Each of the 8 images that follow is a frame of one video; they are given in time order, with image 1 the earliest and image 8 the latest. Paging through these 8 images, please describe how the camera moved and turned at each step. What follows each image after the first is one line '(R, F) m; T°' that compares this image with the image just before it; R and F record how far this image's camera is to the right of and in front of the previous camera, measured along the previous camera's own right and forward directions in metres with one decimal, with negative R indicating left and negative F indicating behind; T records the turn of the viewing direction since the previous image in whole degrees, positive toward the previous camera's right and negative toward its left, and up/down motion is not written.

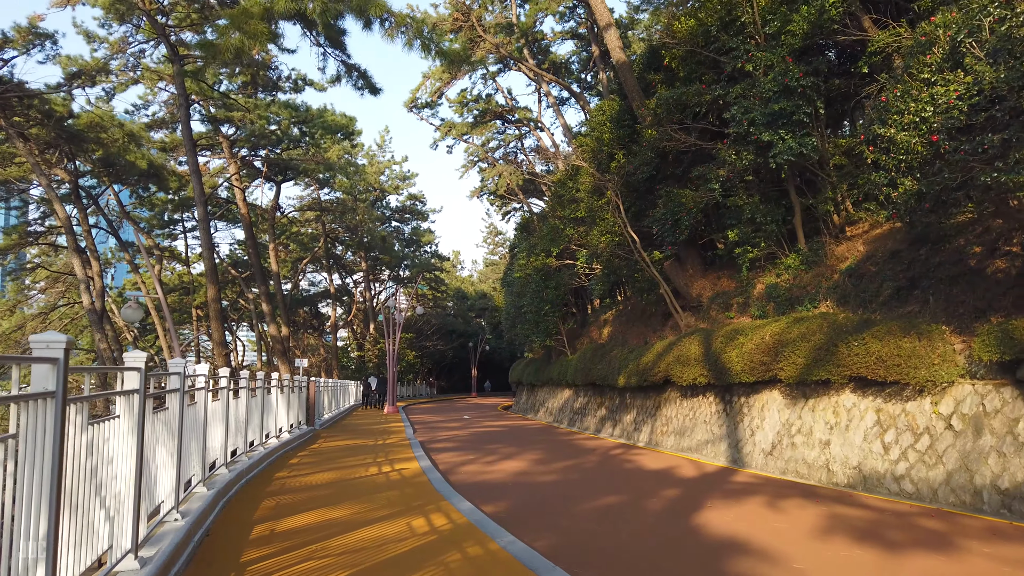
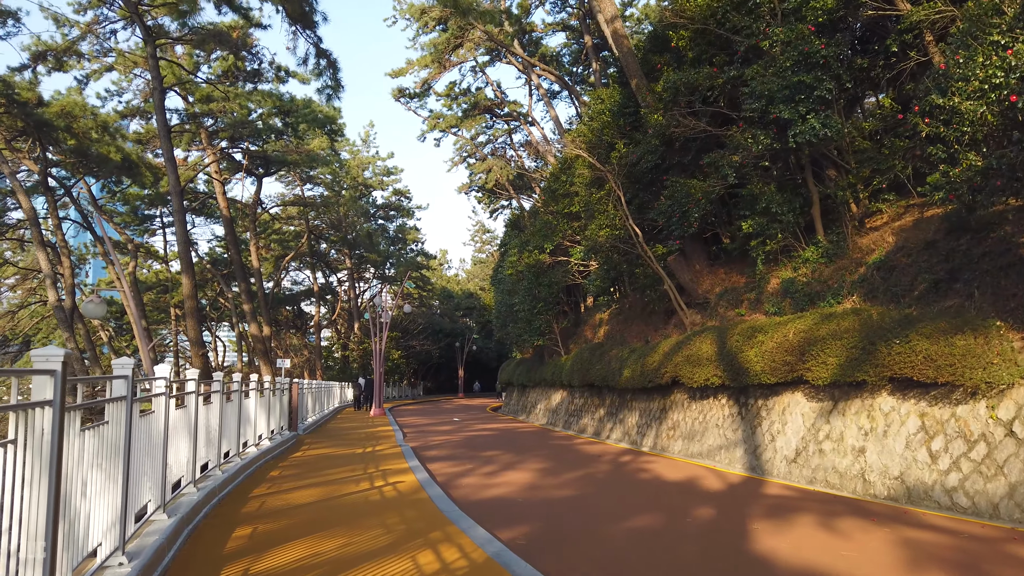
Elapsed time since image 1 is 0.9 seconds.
(-0.3, +1.1) m; +1°
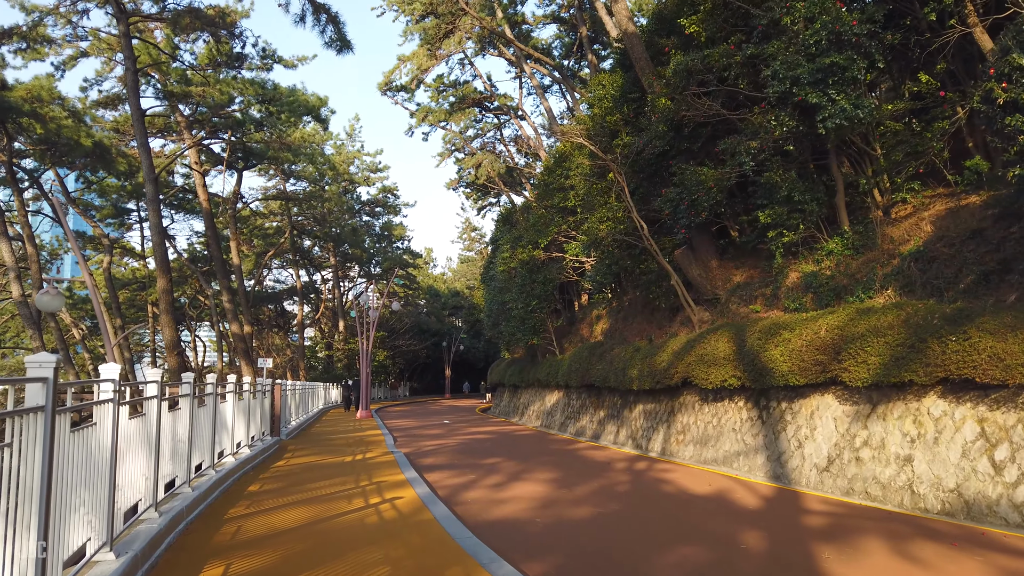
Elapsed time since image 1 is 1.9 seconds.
(-0.3, +1.1) m; +1°
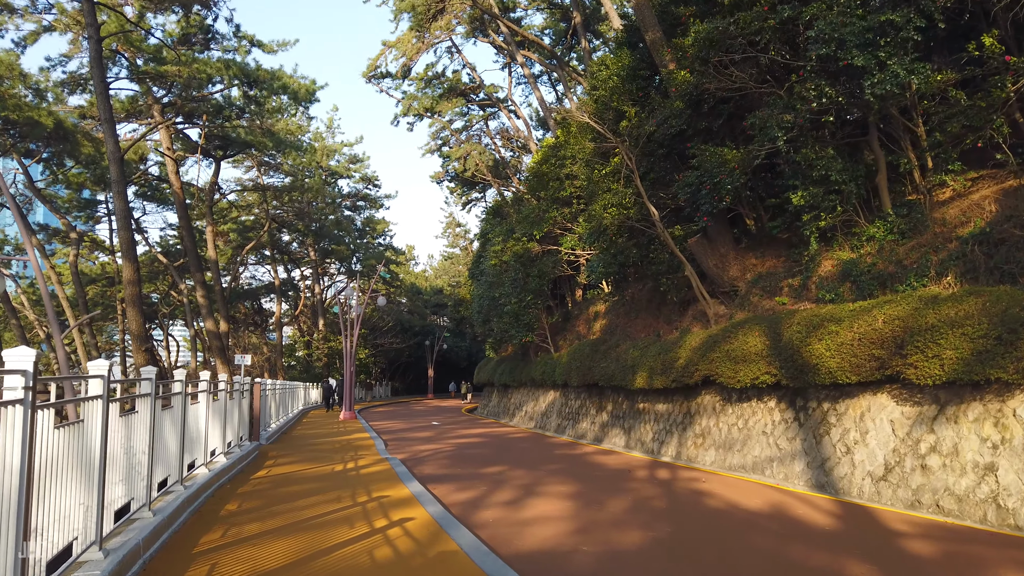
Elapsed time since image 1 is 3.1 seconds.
(-0.5, +1.4) m; +2°
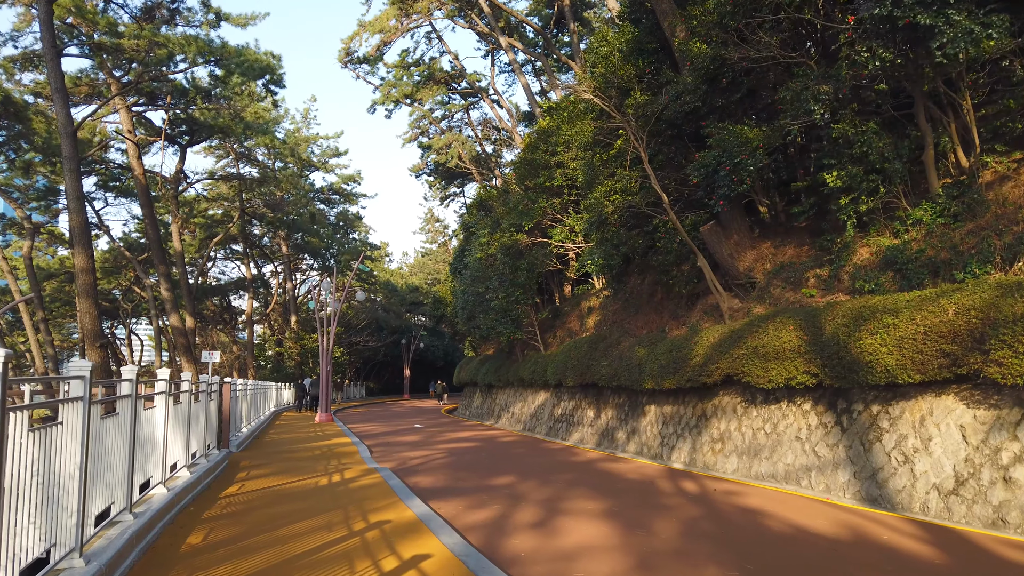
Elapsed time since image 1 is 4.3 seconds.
(-0.5, +1.4) m; +2°
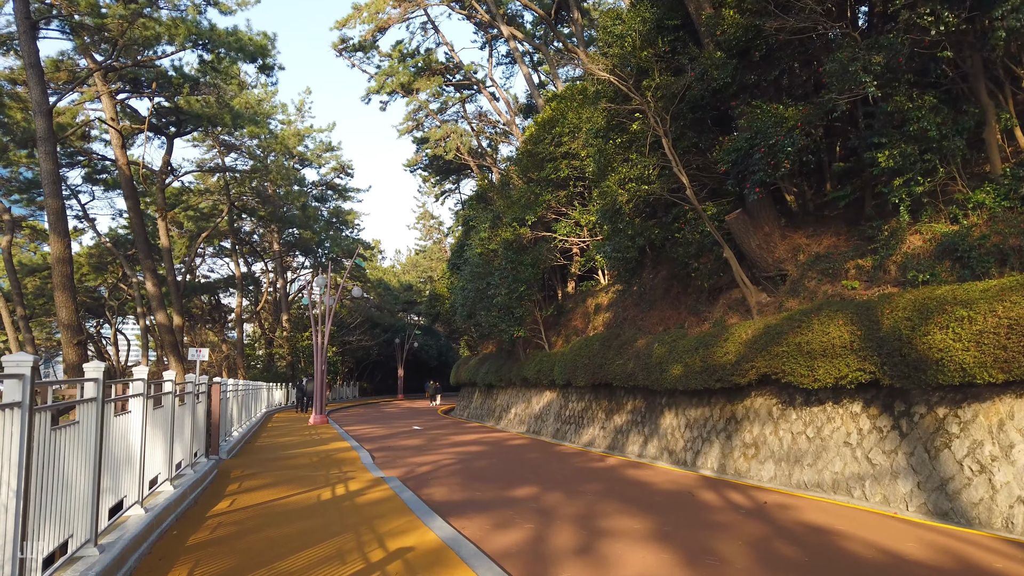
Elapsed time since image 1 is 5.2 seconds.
(-0.4, +1.0) m; +1°
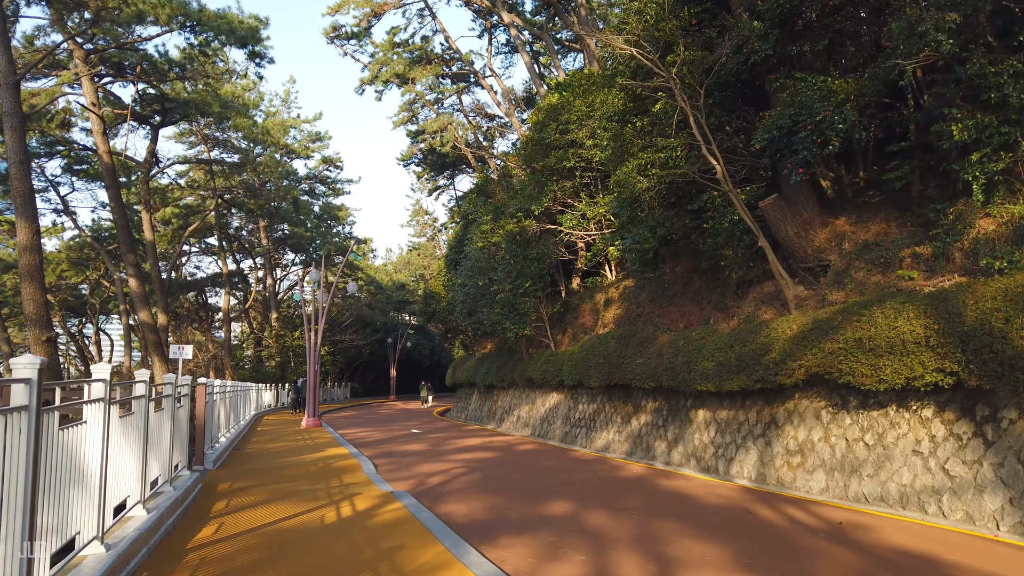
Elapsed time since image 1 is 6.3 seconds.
(-0.4, +1.2) m; +1°
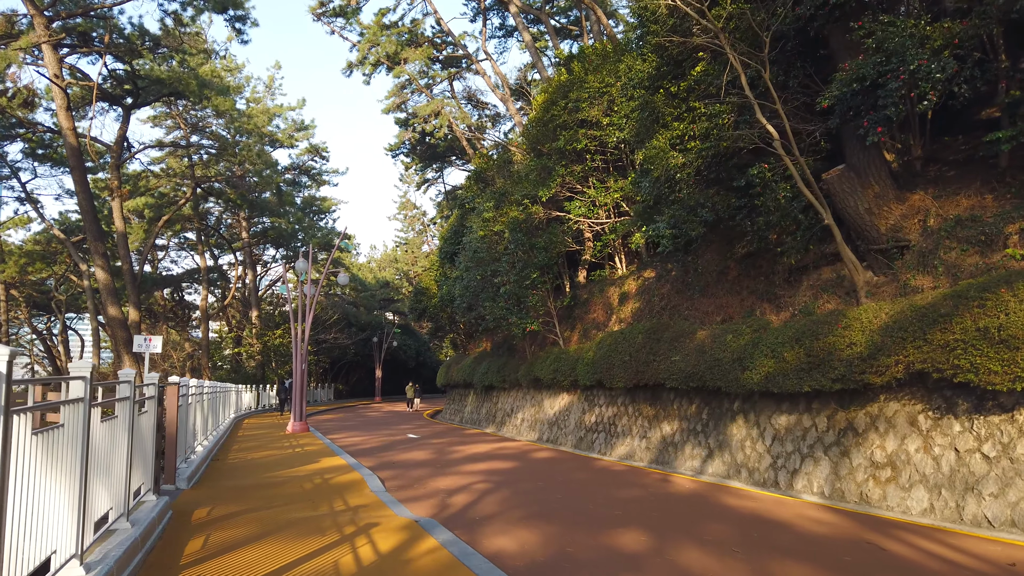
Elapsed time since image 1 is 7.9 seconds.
(-0.7, +1.8) m; +1°
